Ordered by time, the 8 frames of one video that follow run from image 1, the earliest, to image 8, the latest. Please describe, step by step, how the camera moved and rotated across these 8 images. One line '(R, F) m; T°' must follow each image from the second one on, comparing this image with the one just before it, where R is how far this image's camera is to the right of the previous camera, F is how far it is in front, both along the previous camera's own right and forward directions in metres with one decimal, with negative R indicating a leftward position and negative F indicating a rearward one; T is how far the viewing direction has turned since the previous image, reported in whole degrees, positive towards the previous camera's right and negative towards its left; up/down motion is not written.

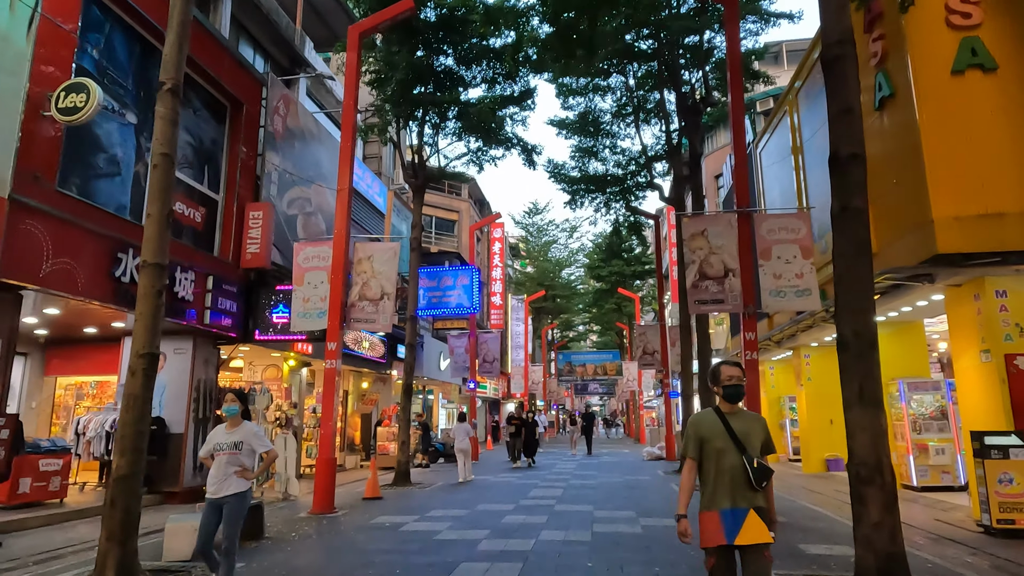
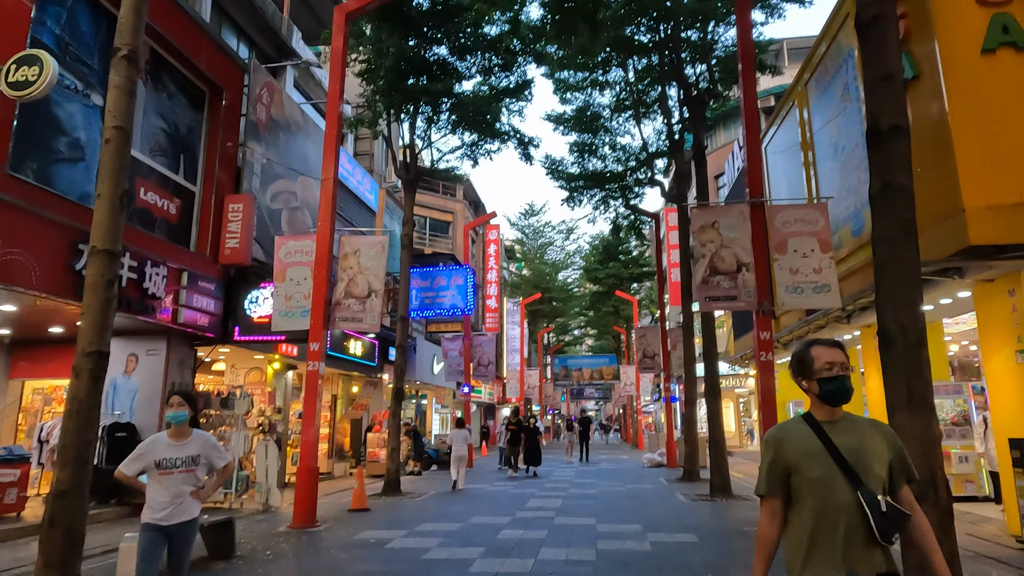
(0.0, +0.7) m; 0°
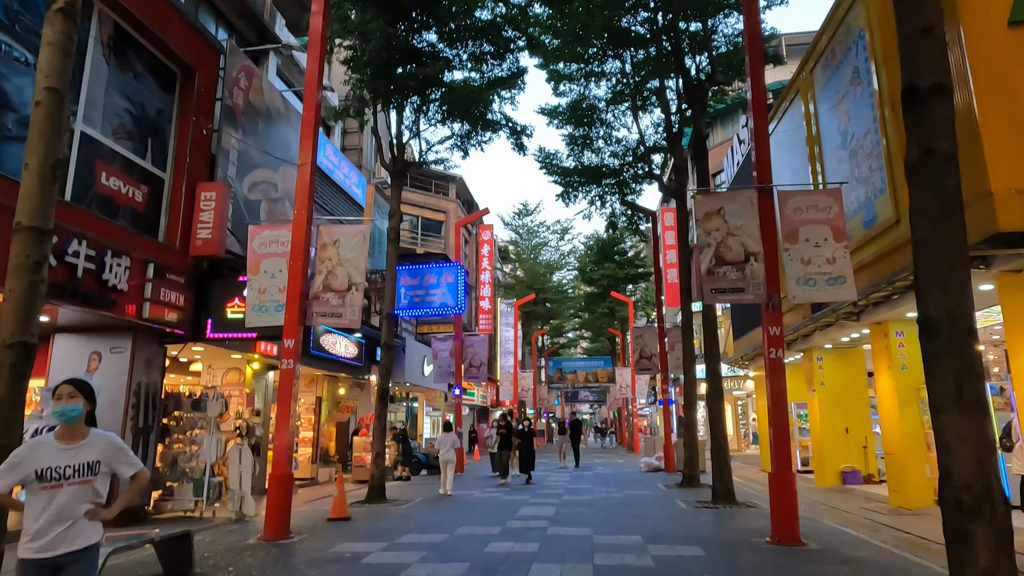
(+0.1, +0.7) m; 0°
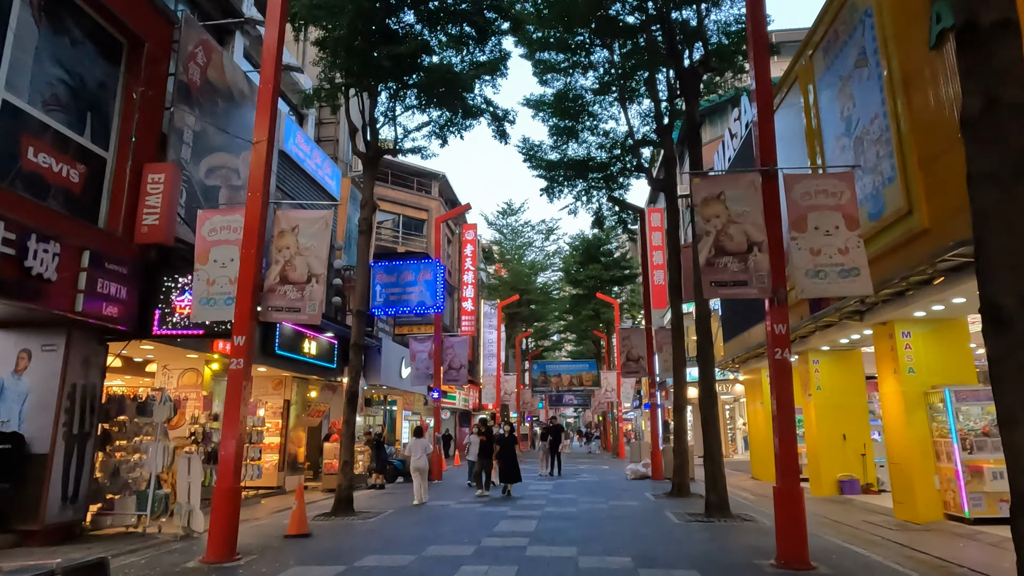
(+0.1, +0.9) m; +1°
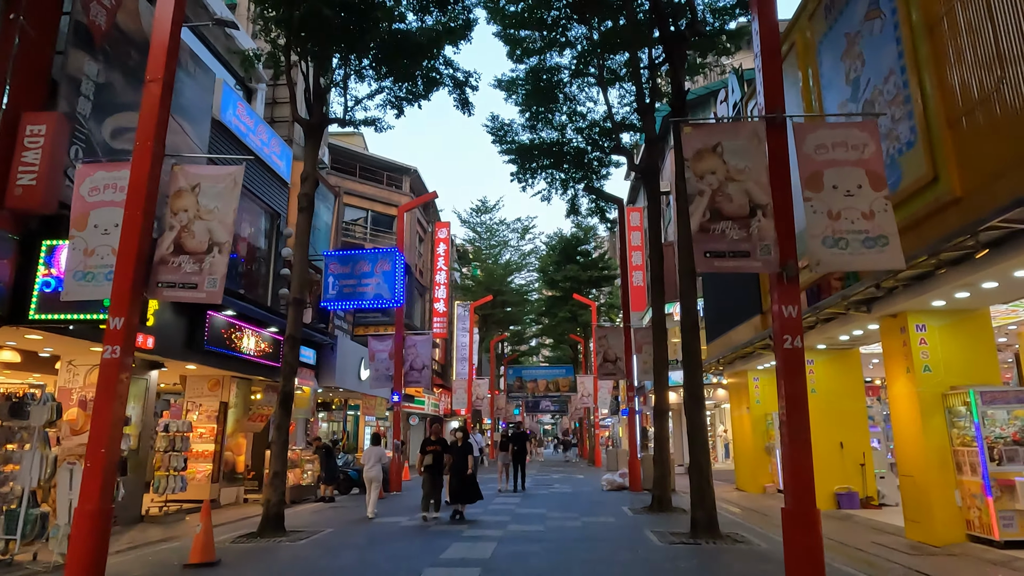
(+0.3, +1.5) m; +2°
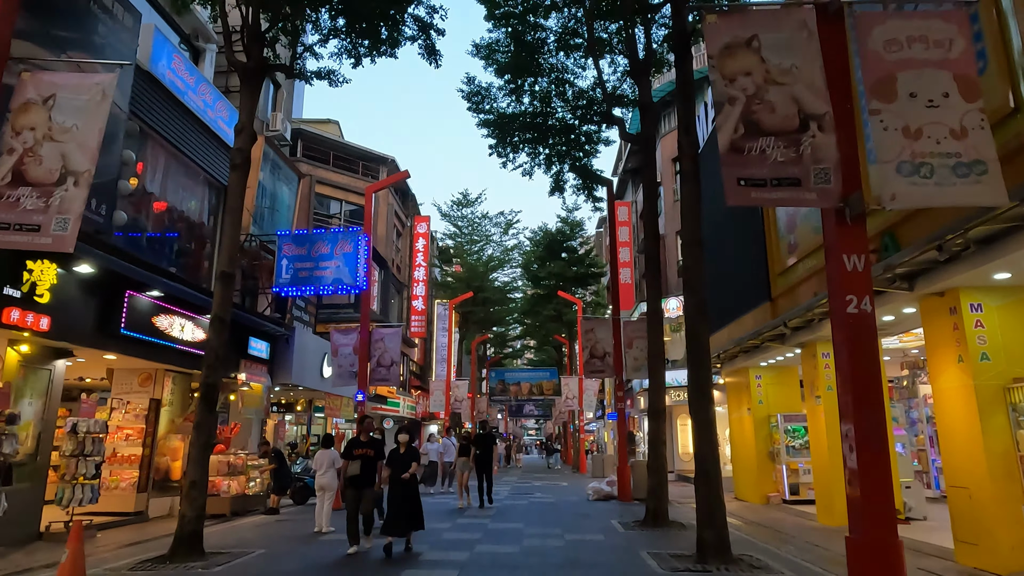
(+0.2, +1.7) m; +1°
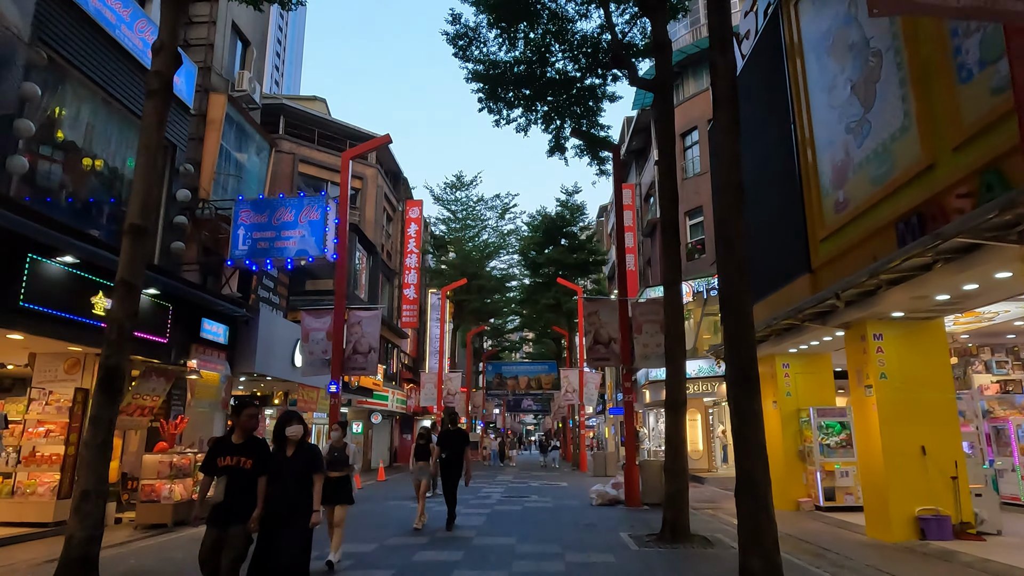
(+0.1, +1.9) m; 0°
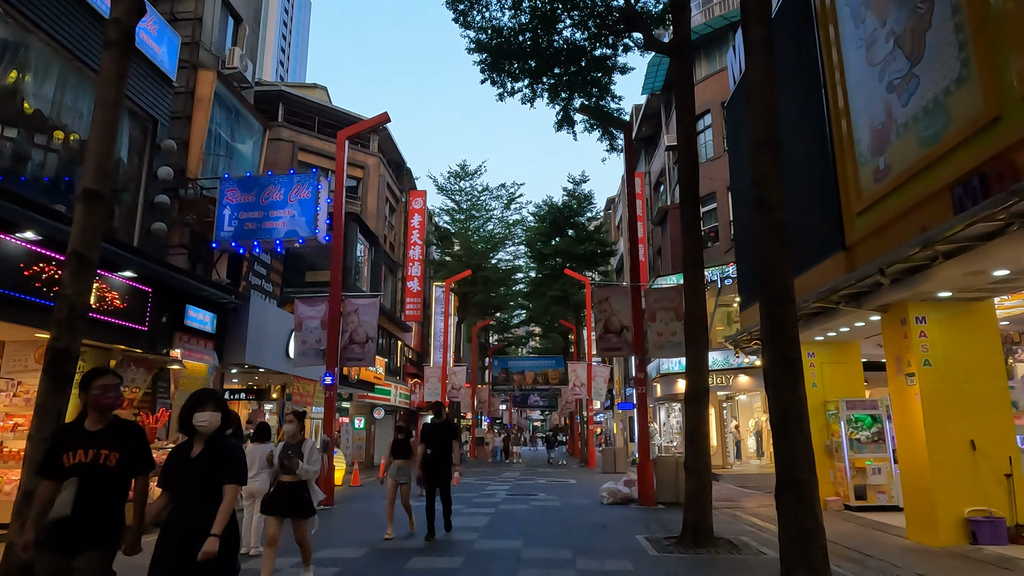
(0.0, +0.9) m; -1°
